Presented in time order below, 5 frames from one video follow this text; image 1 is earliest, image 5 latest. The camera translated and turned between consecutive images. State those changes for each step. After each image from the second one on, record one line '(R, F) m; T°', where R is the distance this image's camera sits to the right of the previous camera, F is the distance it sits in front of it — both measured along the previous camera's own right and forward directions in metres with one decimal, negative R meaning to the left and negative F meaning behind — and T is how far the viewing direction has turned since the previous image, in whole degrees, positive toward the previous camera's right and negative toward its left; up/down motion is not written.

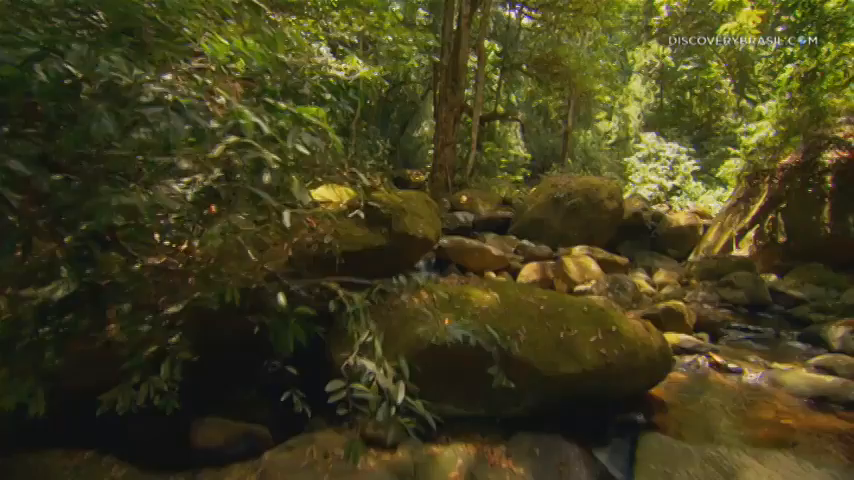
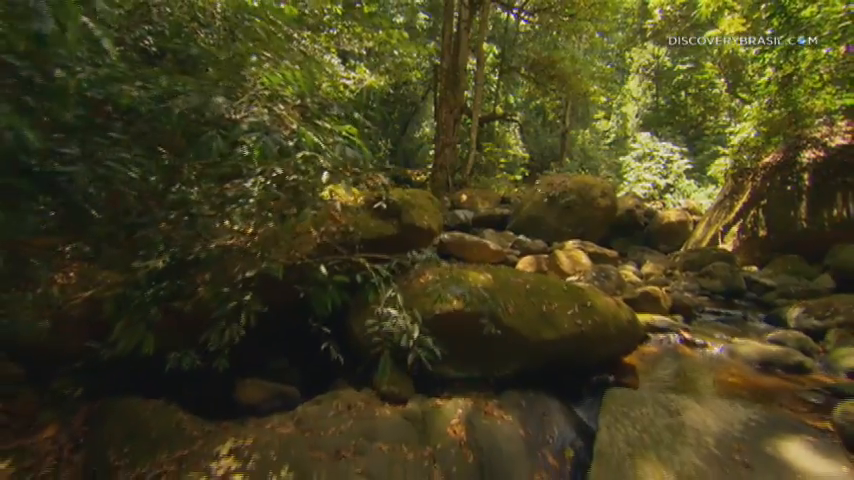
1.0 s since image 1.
(0.0, -0.5) m; 0°
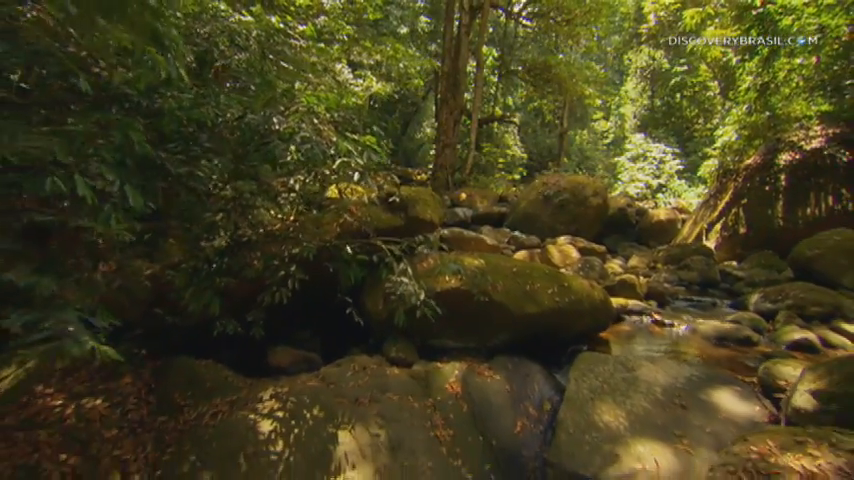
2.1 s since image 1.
(0.0, -0.6) m; 0°
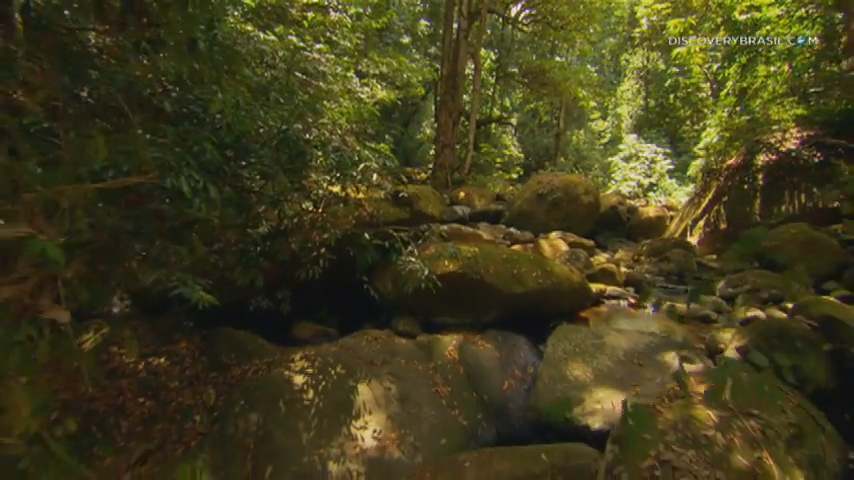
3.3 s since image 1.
(0.0, -0.6) m; 0°
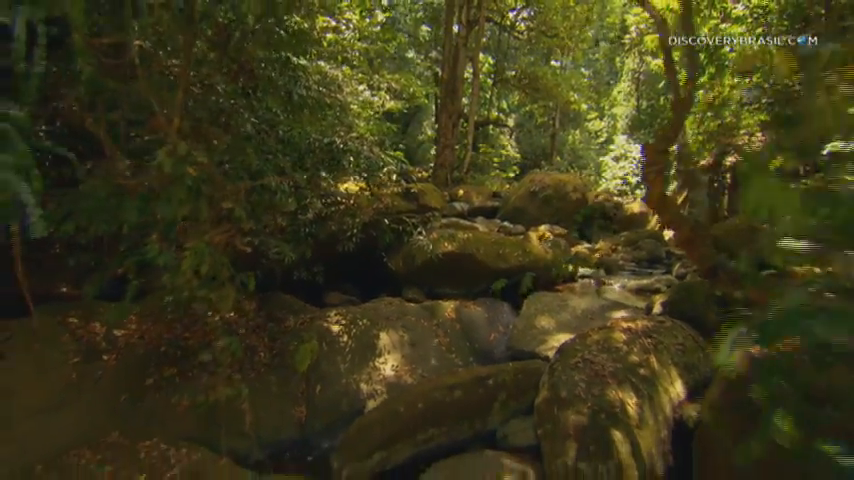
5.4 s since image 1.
(0.0, -1.0) m; 0°
